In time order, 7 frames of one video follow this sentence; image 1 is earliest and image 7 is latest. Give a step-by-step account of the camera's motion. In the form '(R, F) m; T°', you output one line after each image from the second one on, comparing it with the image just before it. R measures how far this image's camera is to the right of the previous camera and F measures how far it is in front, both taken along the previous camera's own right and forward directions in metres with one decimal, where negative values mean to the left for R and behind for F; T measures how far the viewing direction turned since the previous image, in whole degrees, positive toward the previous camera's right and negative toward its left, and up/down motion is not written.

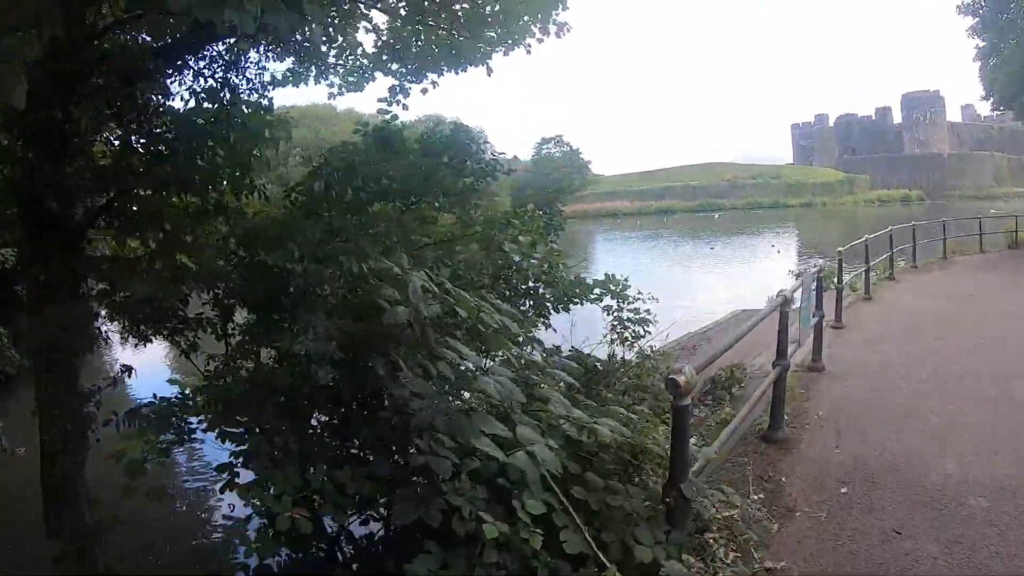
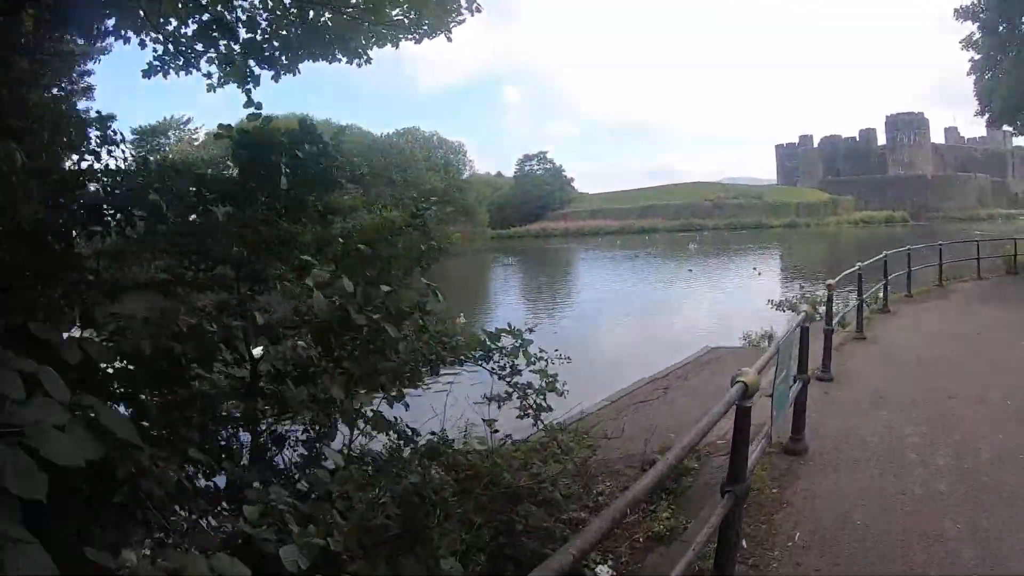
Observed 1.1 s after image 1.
(+0.6, +1.2) m; +1°
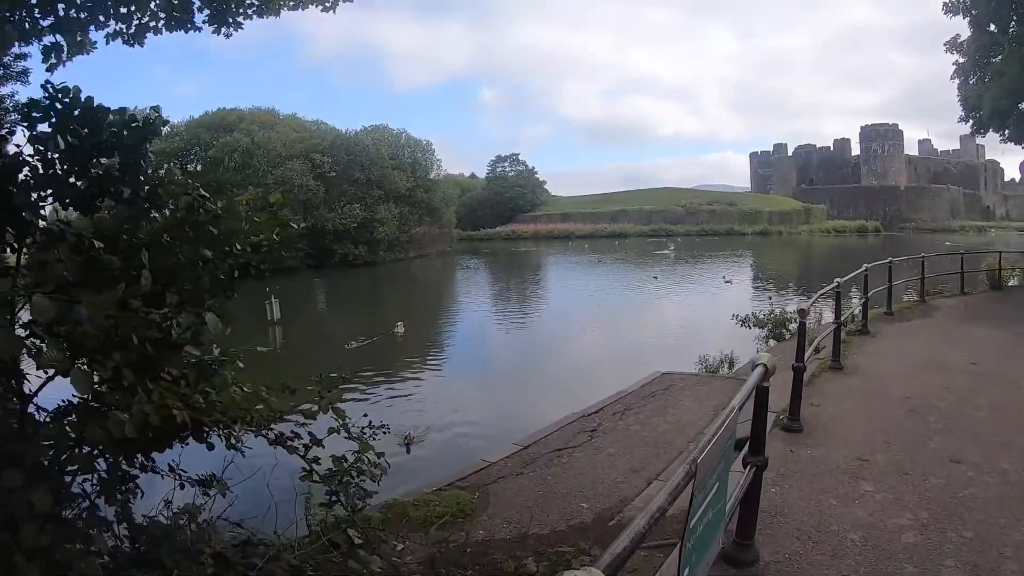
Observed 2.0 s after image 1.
(+0.6, +1.0) m; +2°
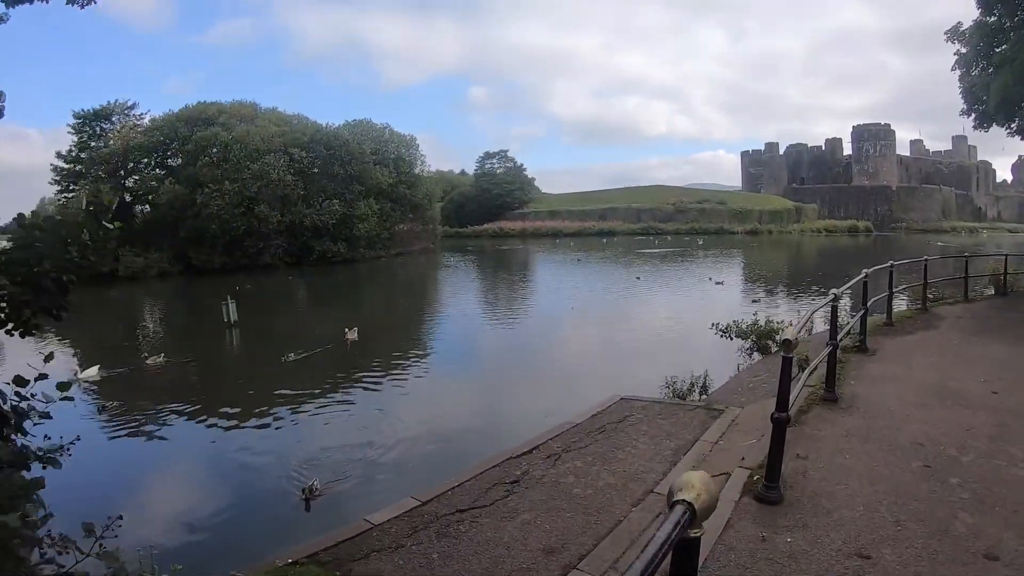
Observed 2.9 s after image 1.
(+0.4, +0.9) m; +1°
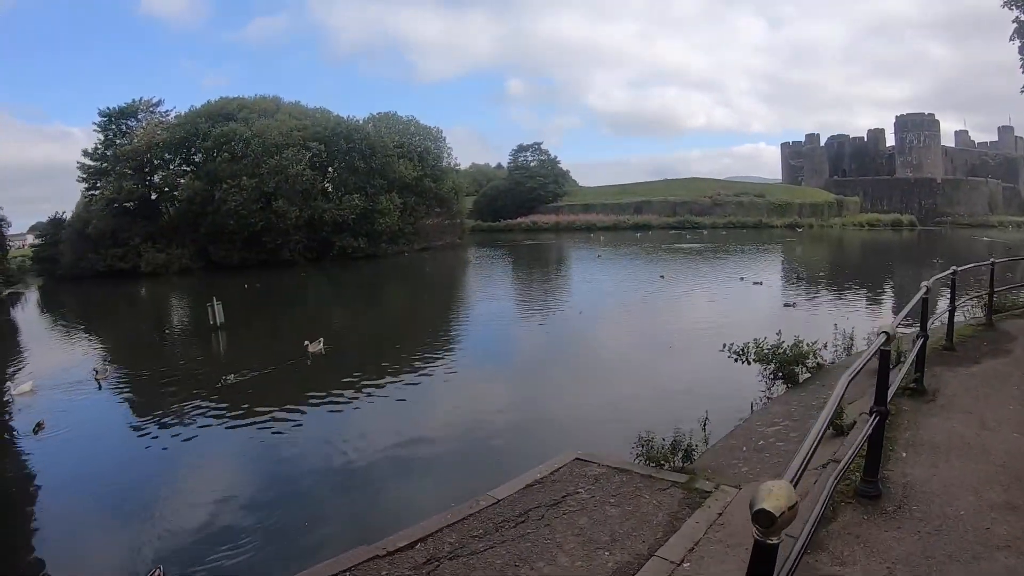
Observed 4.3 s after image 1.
(+0.6, +1.2) m; -3°
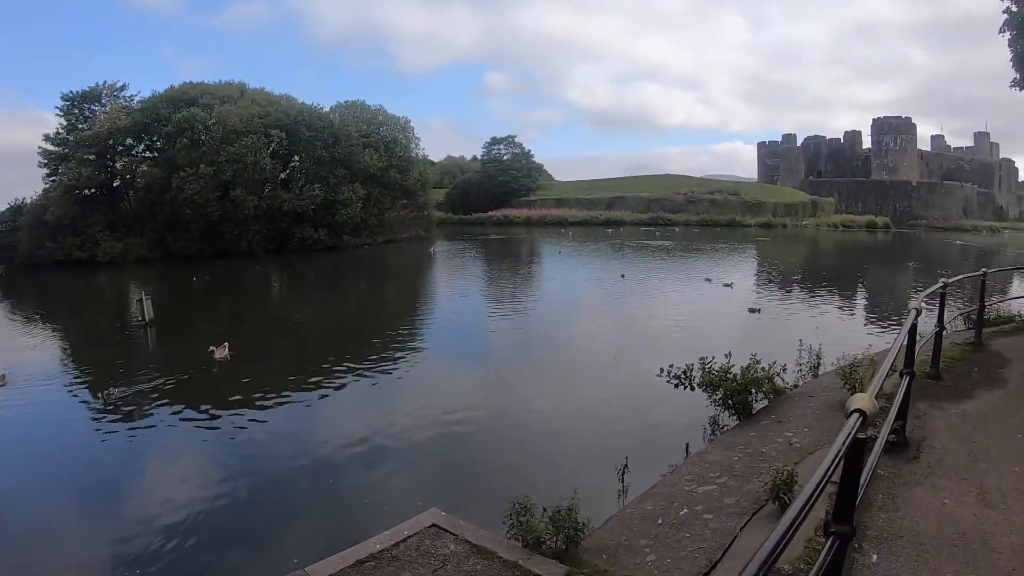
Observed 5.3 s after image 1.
(+0.5, +0.9) m; +2°
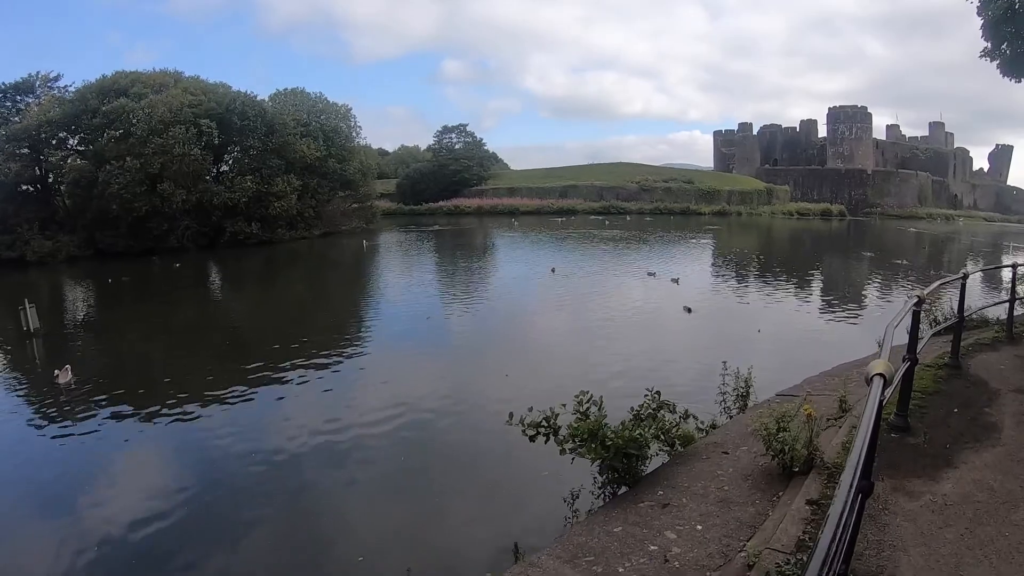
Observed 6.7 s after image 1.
(+0.7, +1.1) m; +3°
